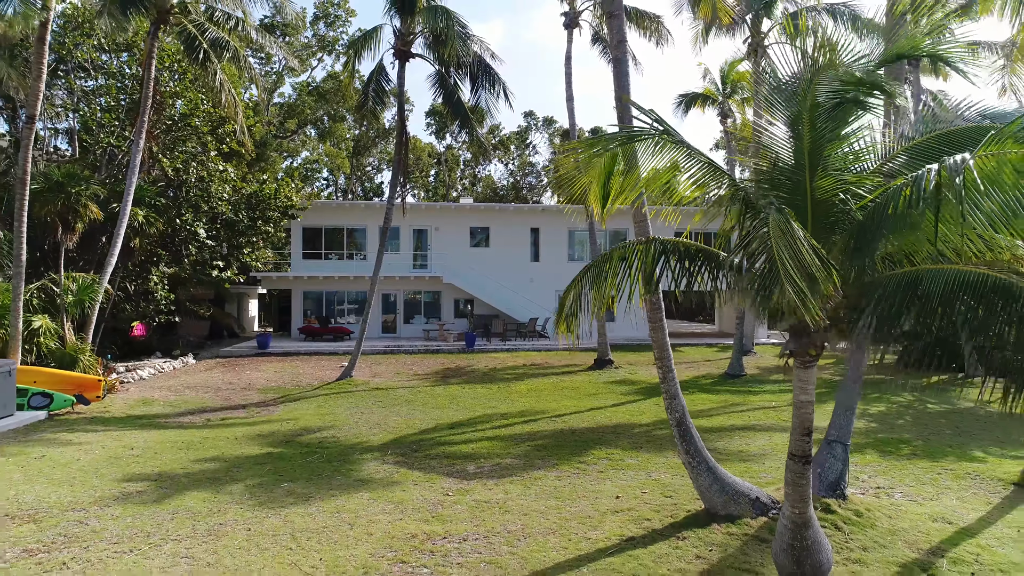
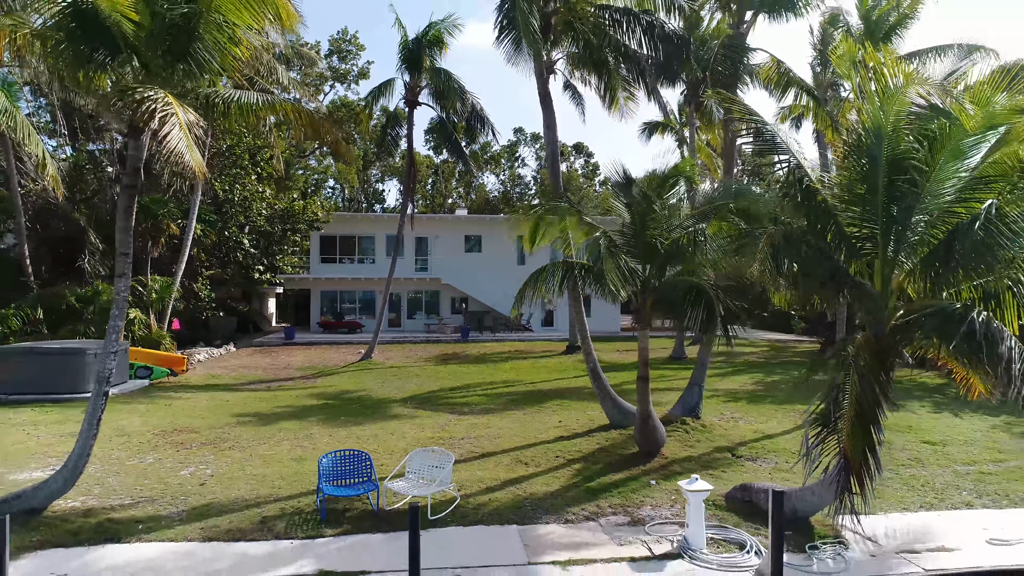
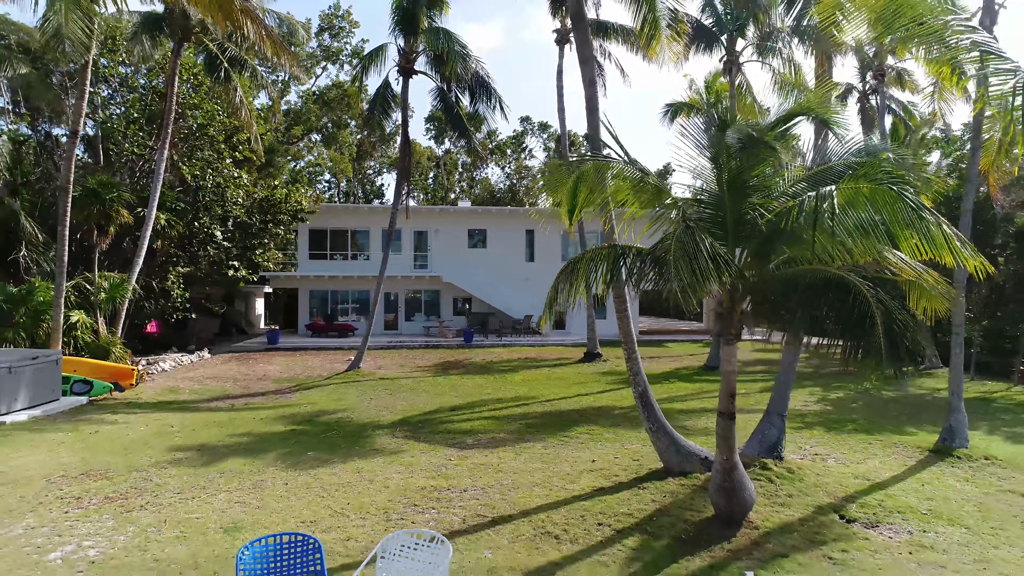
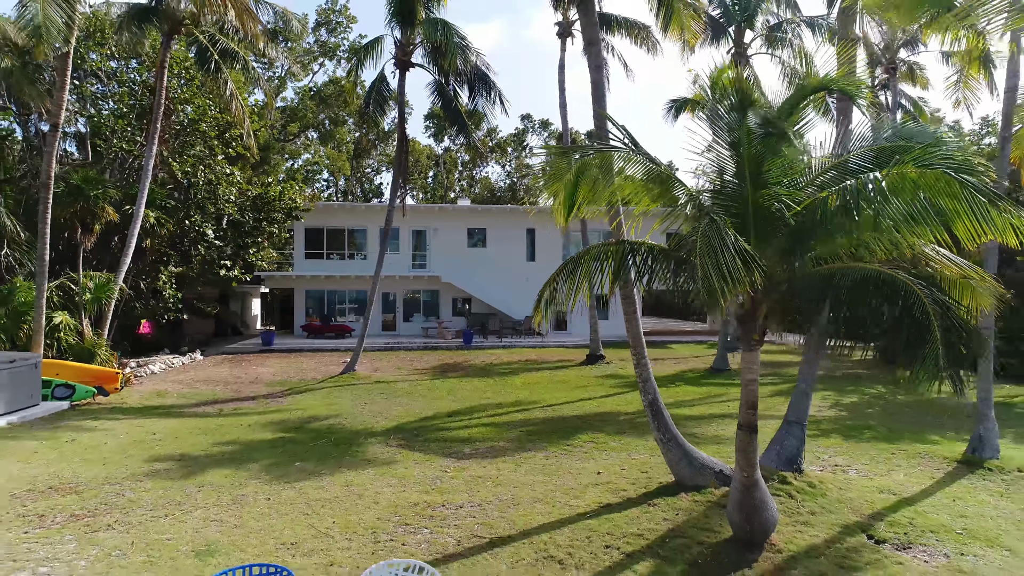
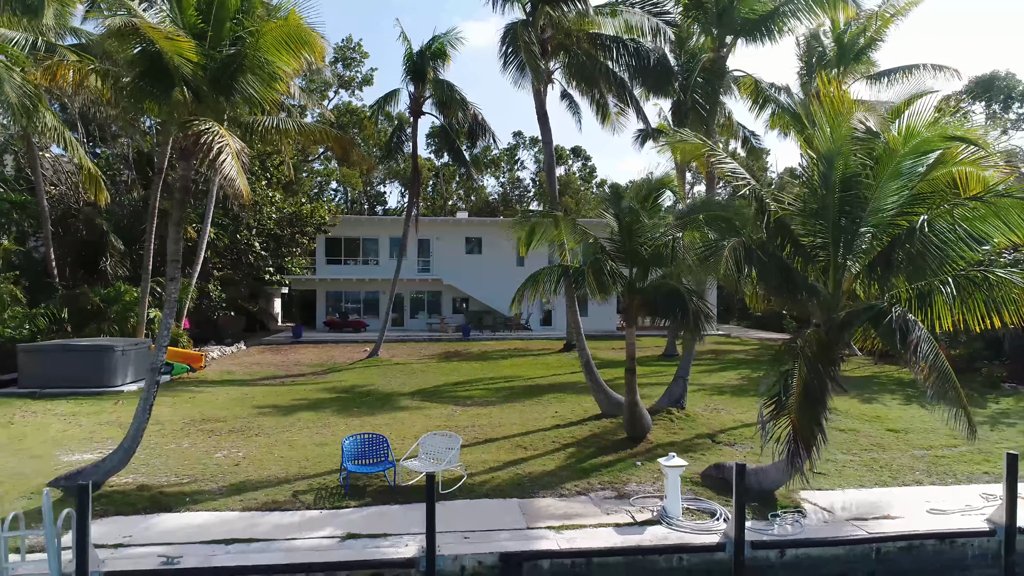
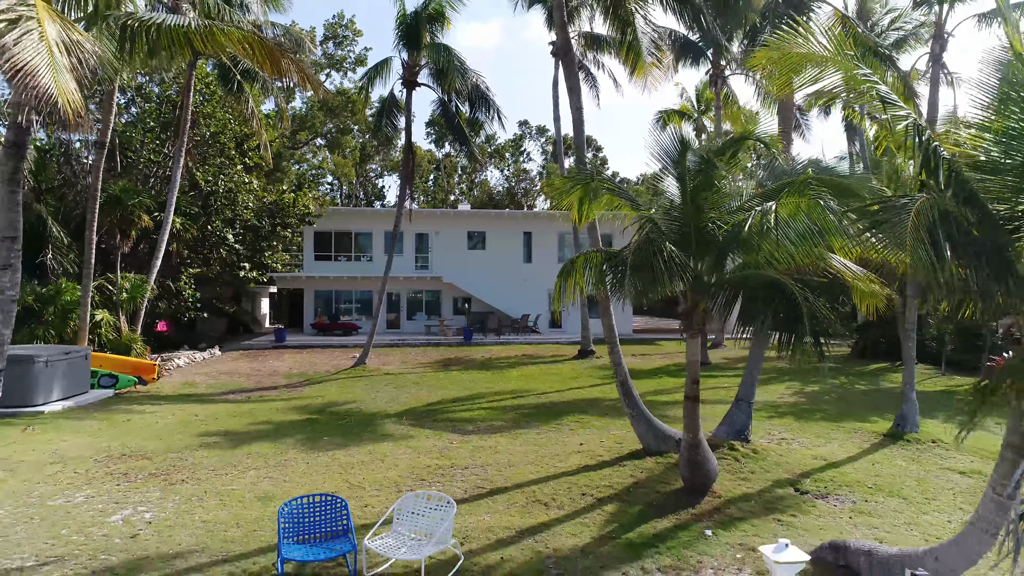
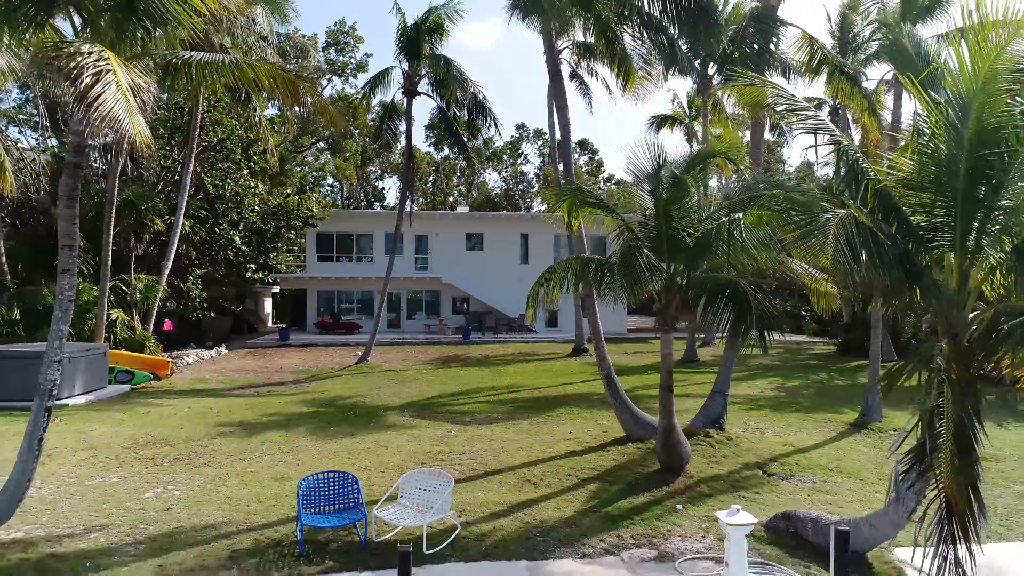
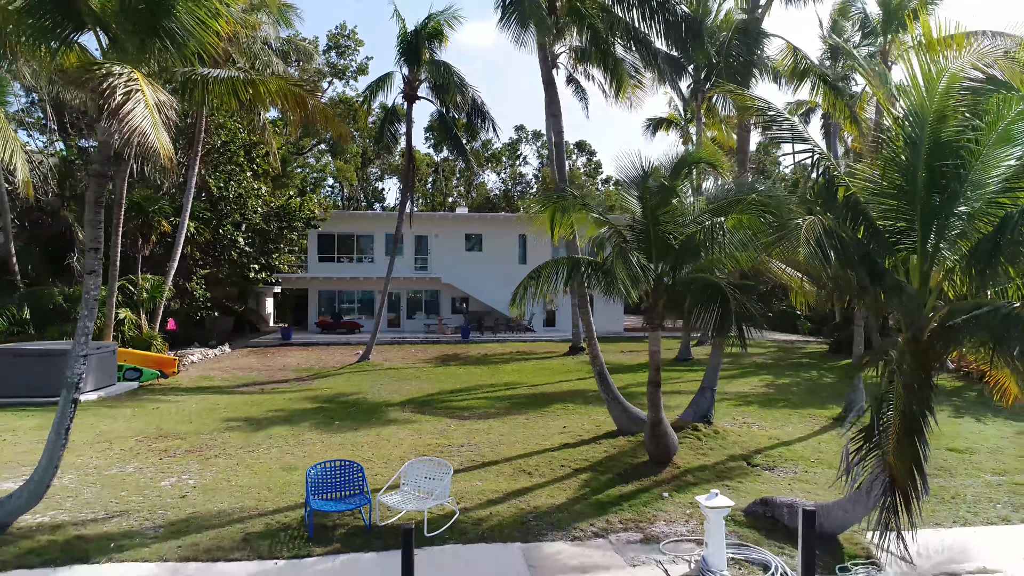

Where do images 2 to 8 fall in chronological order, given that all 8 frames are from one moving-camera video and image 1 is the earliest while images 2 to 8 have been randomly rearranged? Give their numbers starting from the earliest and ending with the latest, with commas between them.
4, 3, 6, 7, 8, 2, 5
